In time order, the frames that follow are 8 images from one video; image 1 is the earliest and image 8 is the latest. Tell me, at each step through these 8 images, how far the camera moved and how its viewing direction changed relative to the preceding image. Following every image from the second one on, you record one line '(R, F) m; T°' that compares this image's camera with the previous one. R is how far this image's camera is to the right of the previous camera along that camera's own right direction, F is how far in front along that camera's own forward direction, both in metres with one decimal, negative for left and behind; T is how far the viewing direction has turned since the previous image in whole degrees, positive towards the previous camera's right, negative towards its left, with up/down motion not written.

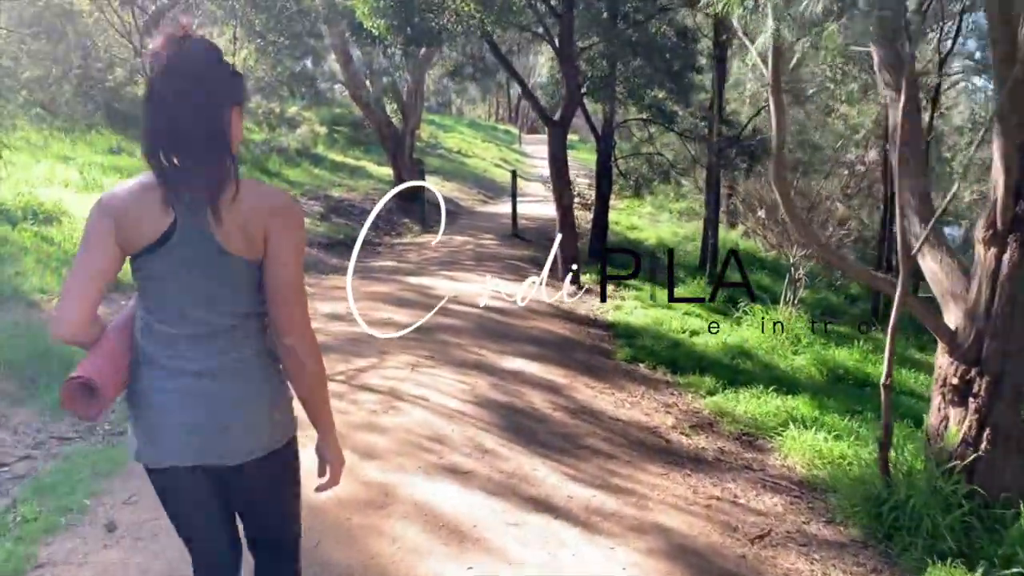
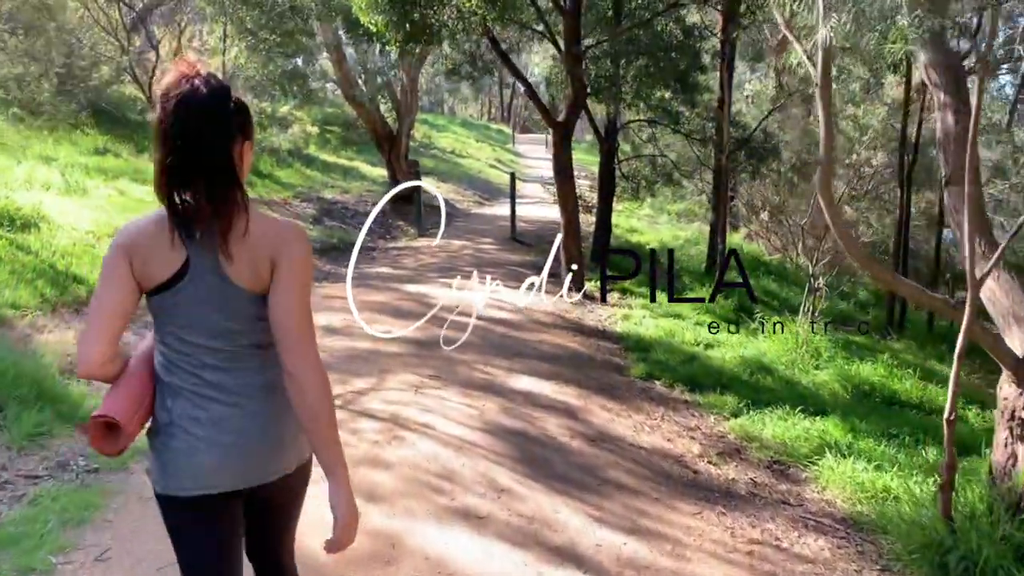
(-0.2, +0.5) m; +1°
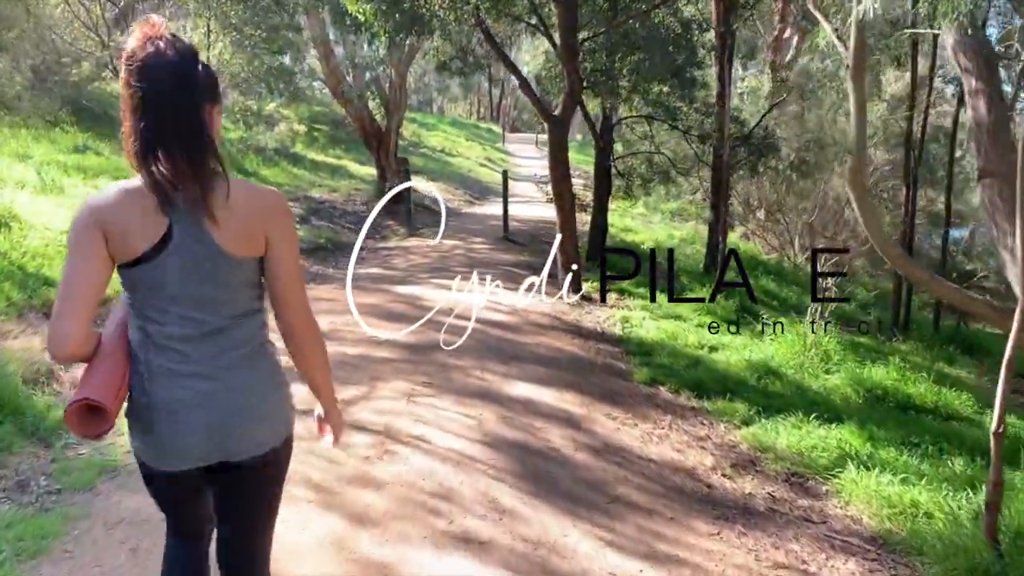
(-0.1, +0.4) m; +1°
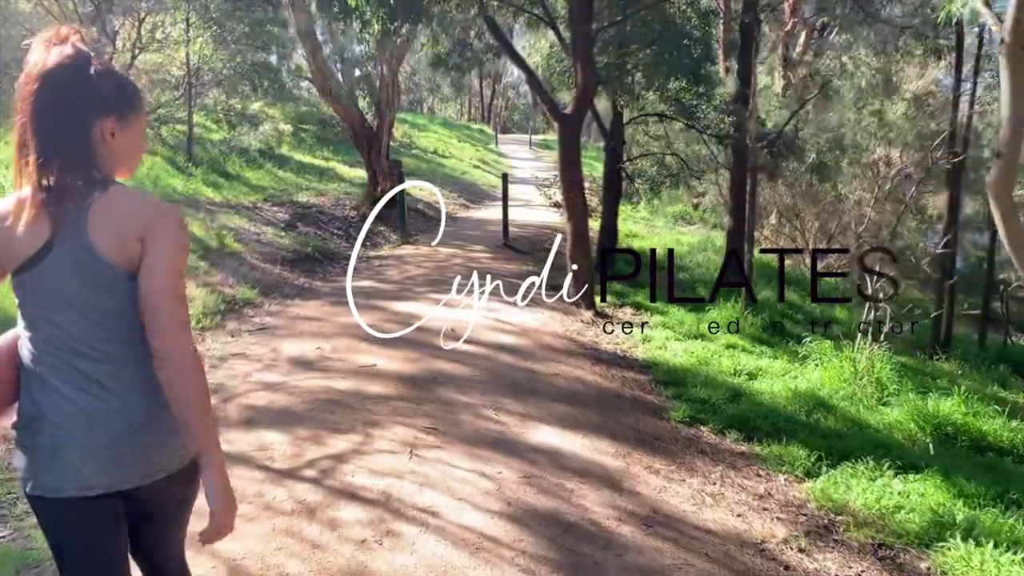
(-0.2, +1.0) m; +1°
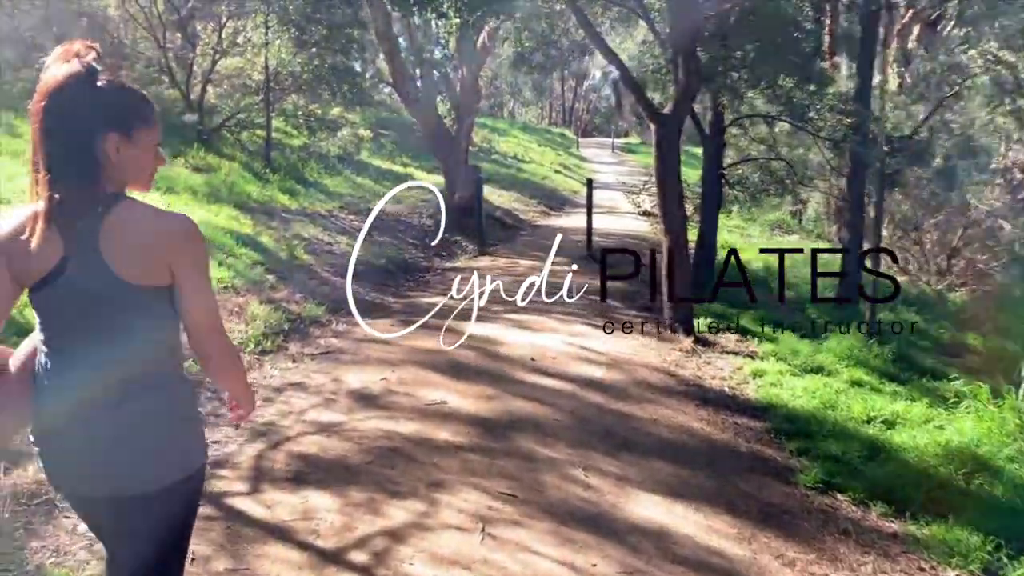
(-0.1, +1.0) m; -6°
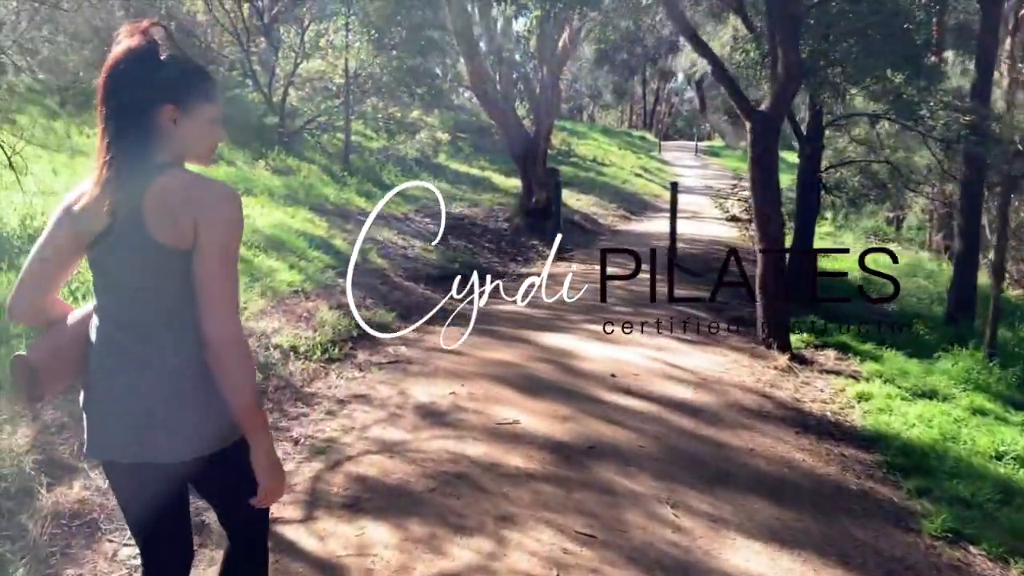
(0.0, +0.5) m; -5°
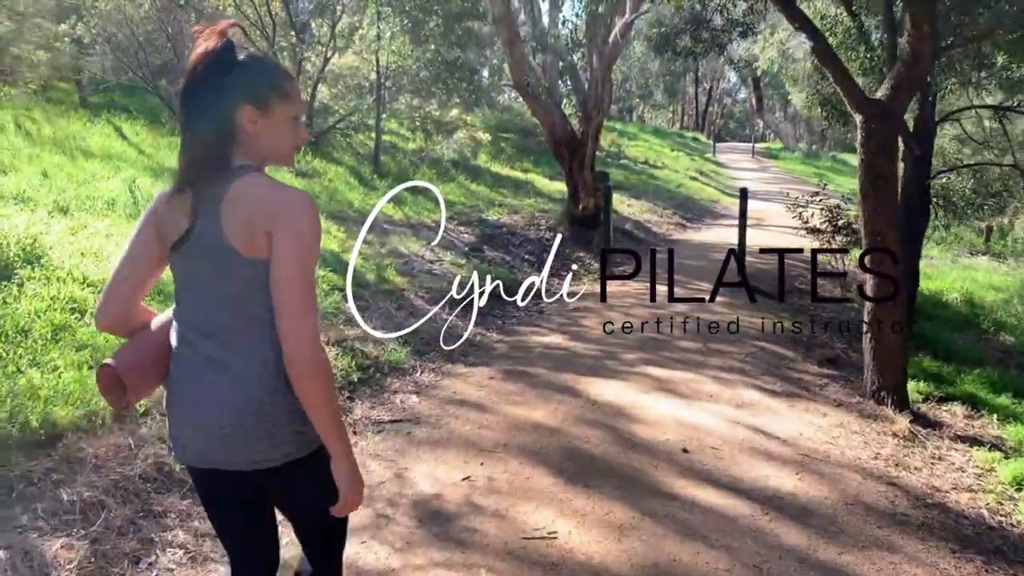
(0.0, +1.7) m; -3°
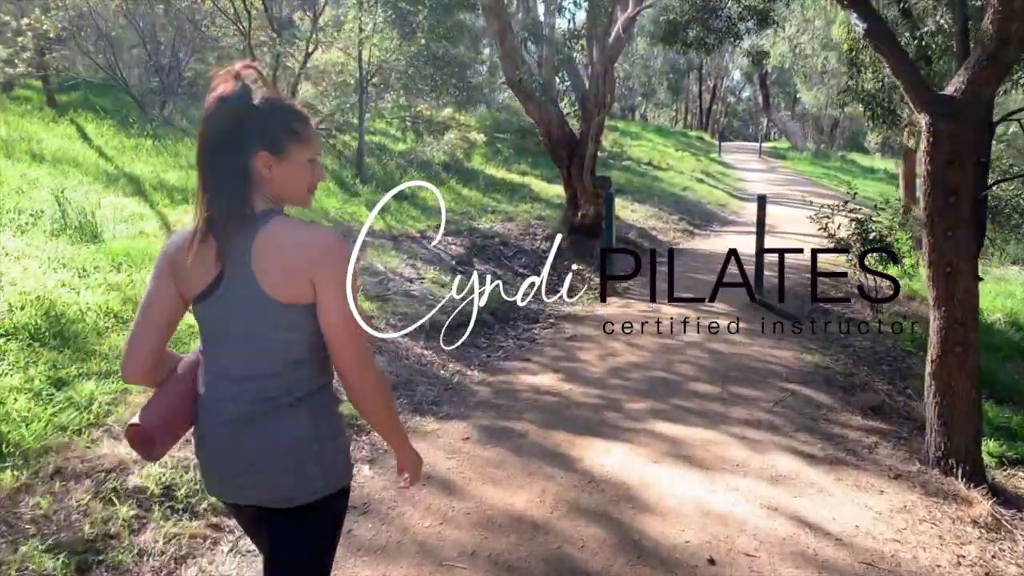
(+0.2, +1.3) m; 0°
